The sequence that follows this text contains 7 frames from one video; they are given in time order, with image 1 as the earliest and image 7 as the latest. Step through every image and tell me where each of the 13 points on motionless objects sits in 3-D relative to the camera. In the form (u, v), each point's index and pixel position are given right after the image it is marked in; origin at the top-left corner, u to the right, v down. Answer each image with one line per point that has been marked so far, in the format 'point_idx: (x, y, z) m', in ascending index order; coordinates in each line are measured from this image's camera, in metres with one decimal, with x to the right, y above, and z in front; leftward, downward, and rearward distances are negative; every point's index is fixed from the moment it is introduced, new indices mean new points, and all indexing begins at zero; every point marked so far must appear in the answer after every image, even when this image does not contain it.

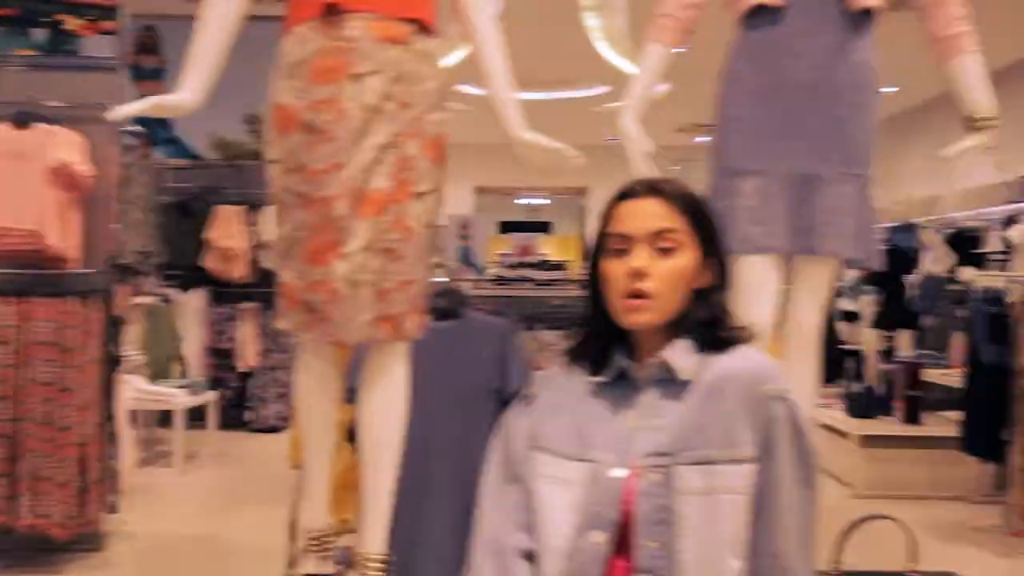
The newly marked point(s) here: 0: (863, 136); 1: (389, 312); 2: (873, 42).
0: (+0.6, +0.3, +1.4) m
1: (-0.2, 0.0, +1.4) m
2: (+0.6, +0.4, +1.4) m
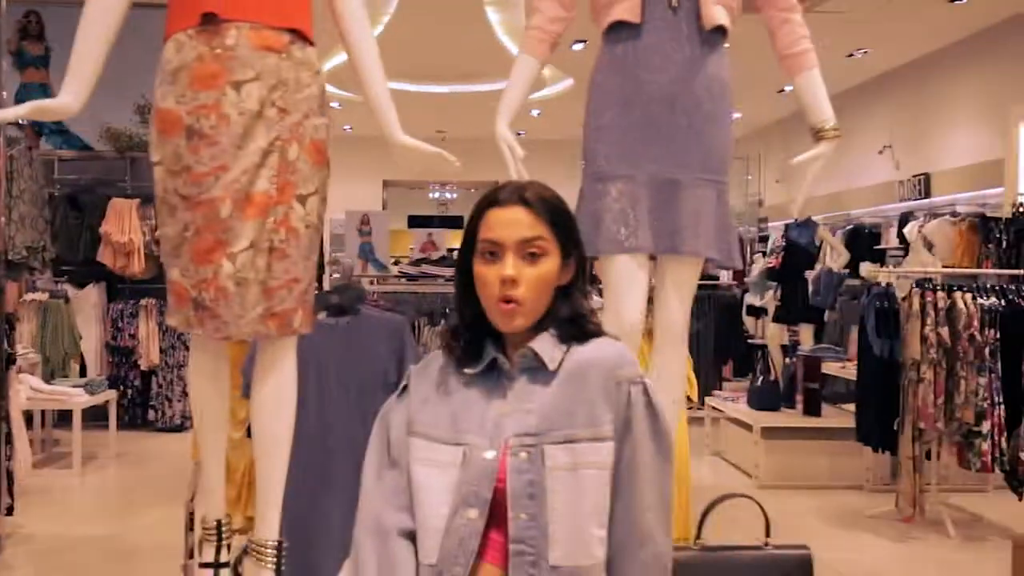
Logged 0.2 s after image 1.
0: (+0.4, +0.3, +1.5) m
1: (-0.4, 0.0, +1.4) m
2: (+0.4, +0.4, +1.6) m
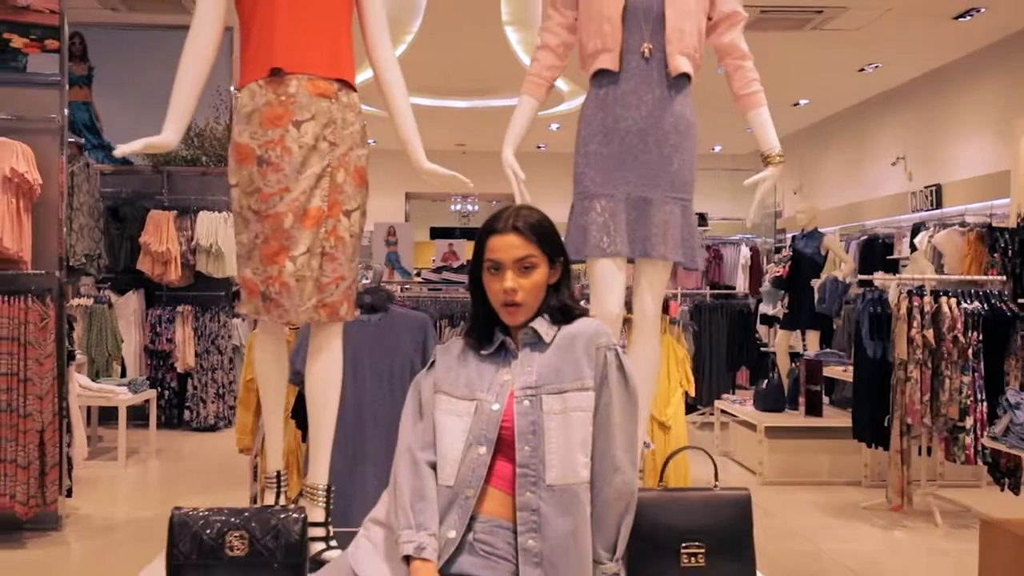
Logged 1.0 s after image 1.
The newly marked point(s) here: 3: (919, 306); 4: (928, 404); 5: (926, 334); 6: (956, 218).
0: (+0.4, +0.3, +1.9) m
1: (-0.4, 0.0, +1.8) m
2: (+0.4, +0.4, +1.9) m
3: (+2.0, -0.1, +4.2) m
4: (+2.0, -0.6, +4.1) m
5: (+2.0, -0.2, +4.1) m
6: (+4.1, +0.7, +7.9) m
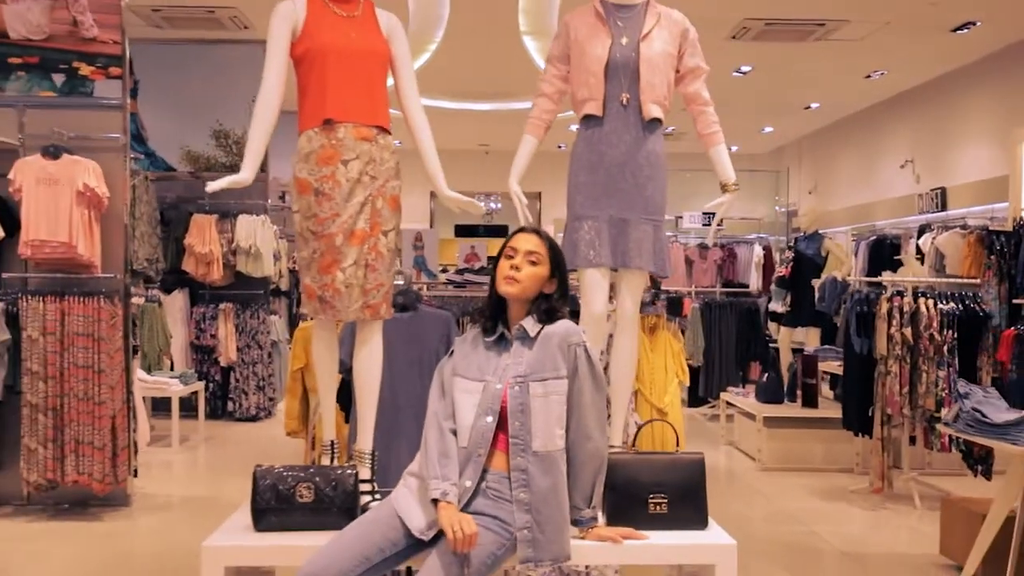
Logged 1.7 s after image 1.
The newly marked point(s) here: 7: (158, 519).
0: (+0.4, +0.3, +2.3) m
1: (-0.4, 0.0, +2.3) m
2: (+0.4, +0.4, +2.4) m
3: (+2.1, -0.1, +4.6) m
4: (+2.1, -0.6, +4.5) m
5: (+2.1, -0.2, +4.5) m
6: (+4.3, +0.7, +8.2) m
7: (-1.9, -1.3, +4.6) m
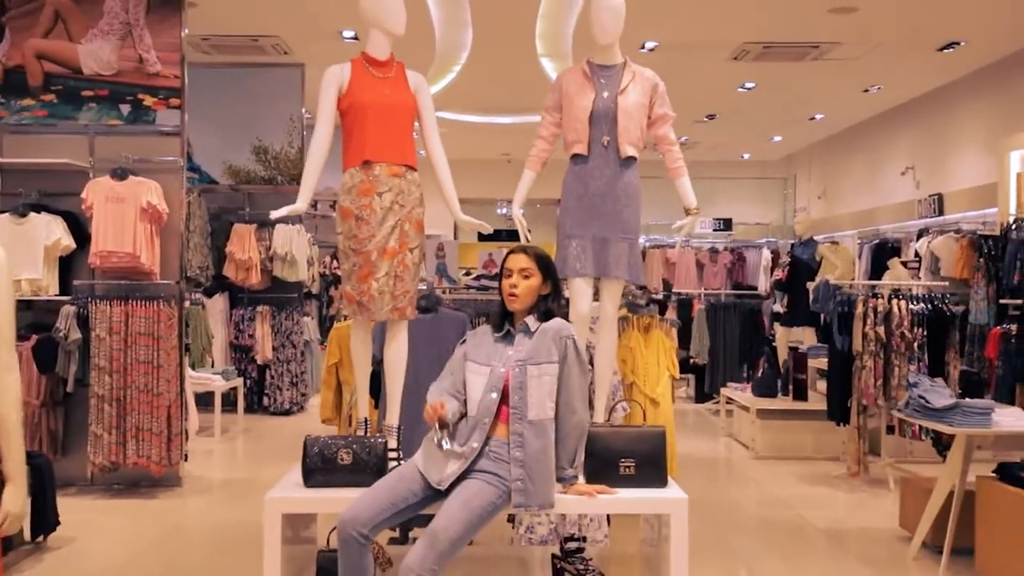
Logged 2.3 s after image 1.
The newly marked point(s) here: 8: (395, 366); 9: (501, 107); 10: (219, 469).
0: (+0.4, +0.2, +2.8) m
1: (-0.4, -0.1, +2.8) m
2: (+0.4, +0.4, +2.9) m
3: (+2.1, -0.1, +5.0) m
4: (+2.2, -0.6, +5.0) m
5: (+2.2, -0.2, +5.0) m
6: (+4.5, +0.6, +8.6) m
7: (-1.9, -1.3, +5.2) m
8: (-0.4, -0.3, +2.9) m
9: (-0.1, +2.1, +9.8) m
10: (-2.0, -1.2, +5.9) m
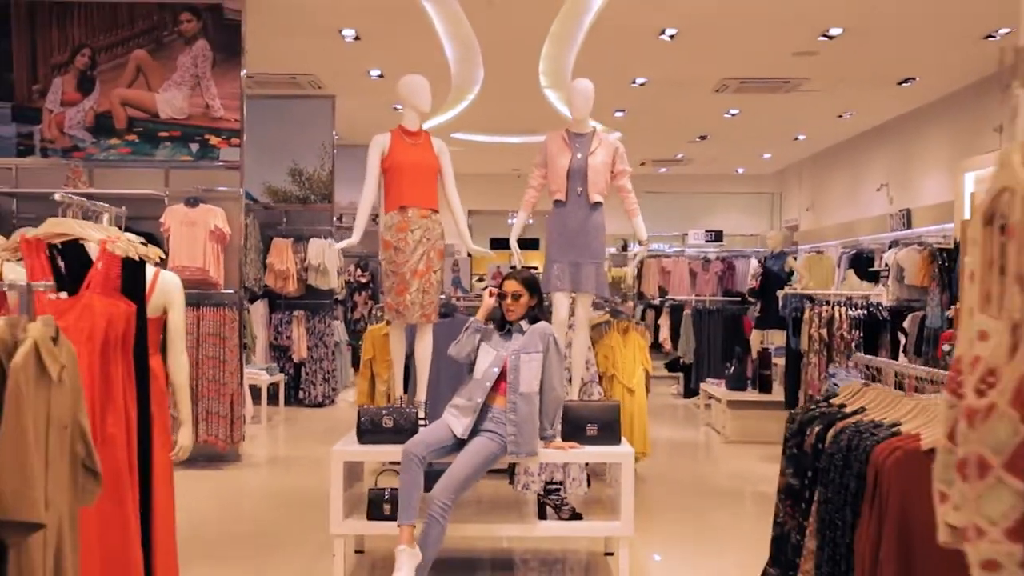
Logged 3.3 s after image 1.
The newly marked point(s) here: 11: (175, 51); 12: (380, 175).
0: (+0.4, +0.2, +3.8) m
1: (-0.4, -0.1, +3.8) m
2: (+0.4, +0.3, +3.9) m
3: (+2.2, -0.2, +6.0) m
4: (+2.2, -0.7, +6.0) m
5: (+2.2, -0.3, +6.0) m
6: (+4.6, +0.6, +9.5) m
7: (-1.8, -1.3, +6.2) m
8: (-0.4, -0.3, +3.9) m
9: (0.0, +2.0, +10.8) m
10: (-2.0, -1.3, +6.9) m
11: (-2.5, +1.8, +6.3) m
12: (-0.6, +0.5, +3.9) m
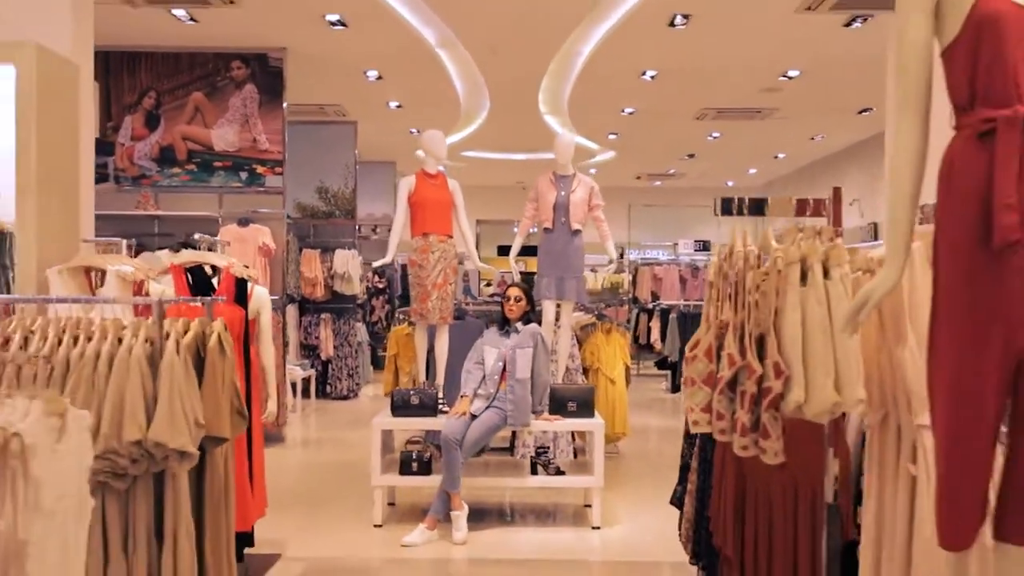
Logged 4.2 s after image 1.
0: (+0.4, +0.1, +4.9) m
1: (-0.4, -0.2, +4.9) m
2: (+0.4, +0.3, +4.9) m
3: (+2.2, -0.2, +7.0) m
4: (+2.2, -0.7, +7.0) m
5: (+2.2, -0.4, +7.0) m
6: (+4.6, +0.5, +10.6) m
7: (-1.8, -1.4, +7.3) m
8: (-0.4, -0.4, +4.9) m
9: (0.0, +1.9, +11.8) m
10: (-2.0, -1.4, +8.0) m
11: (-2.5, +1.7, +7.4) m
12: (-0.6, +0.5, +5.0) m
